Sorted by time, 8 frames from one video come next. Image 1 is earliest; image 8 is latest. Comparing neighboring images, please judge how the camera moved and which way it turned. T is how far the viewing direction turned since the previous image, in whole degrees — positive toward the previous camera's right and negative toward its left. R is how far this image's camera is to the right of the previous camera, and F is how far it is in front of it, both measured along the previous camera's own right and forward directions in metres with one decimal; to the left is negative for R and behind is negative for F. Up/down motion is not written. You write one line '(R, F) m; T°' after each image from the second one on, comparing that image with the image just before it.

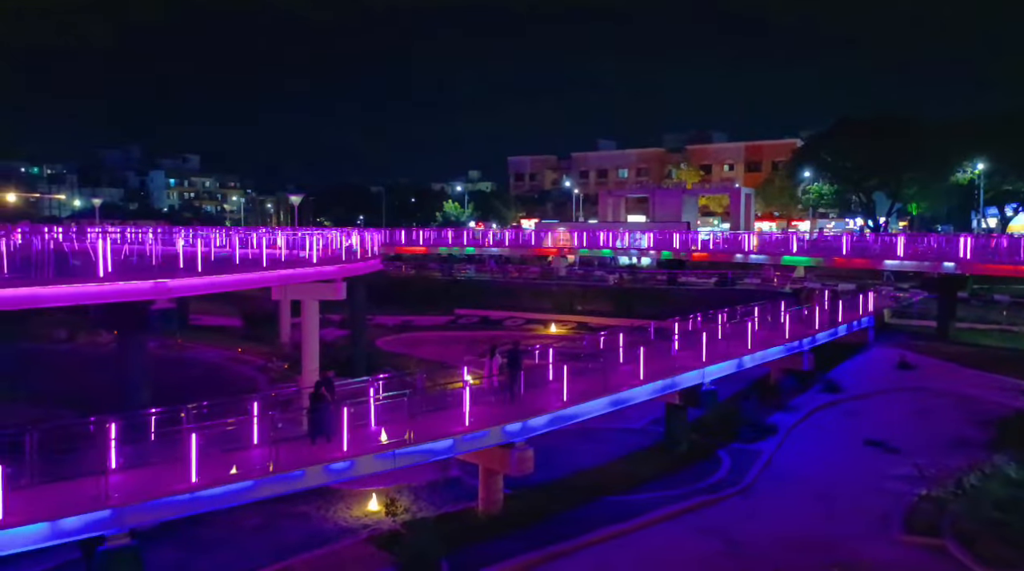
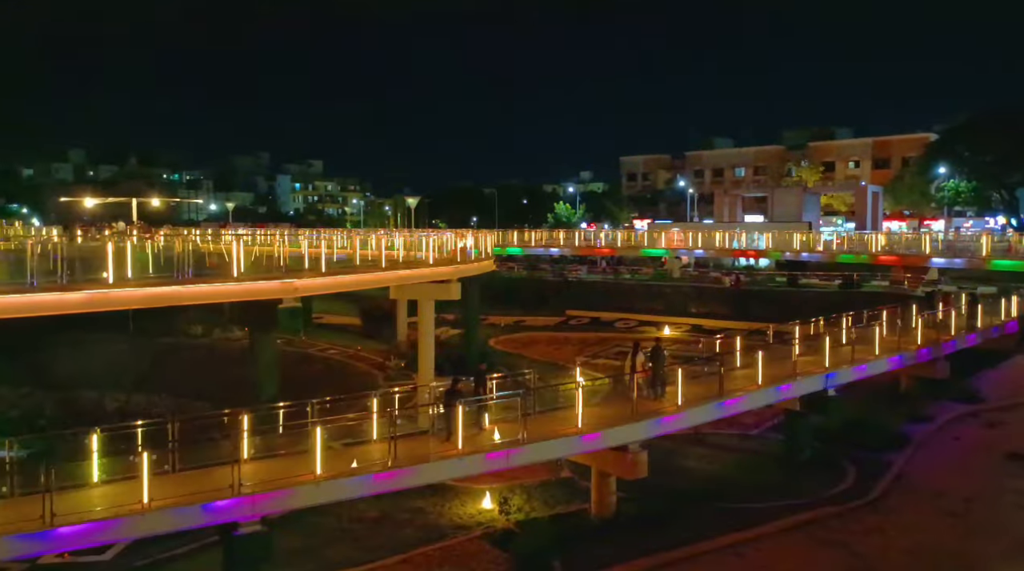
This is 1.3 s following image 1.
(-0.2, 0.0) m; -6°
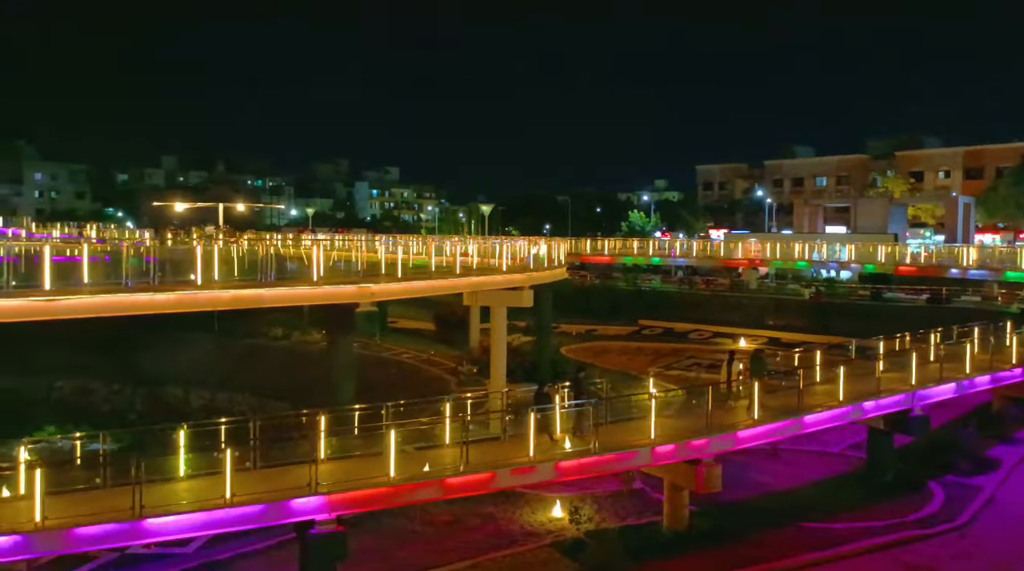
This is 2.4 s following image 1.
(-0.2, +0.1) m; -4°
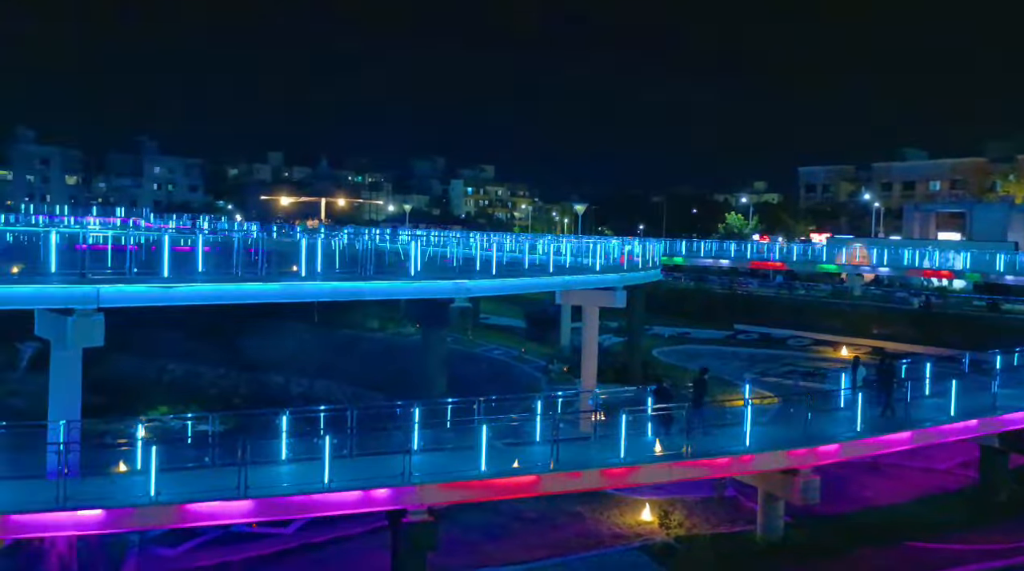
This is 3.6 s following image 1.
(-0.2, +0.2) m; -5°
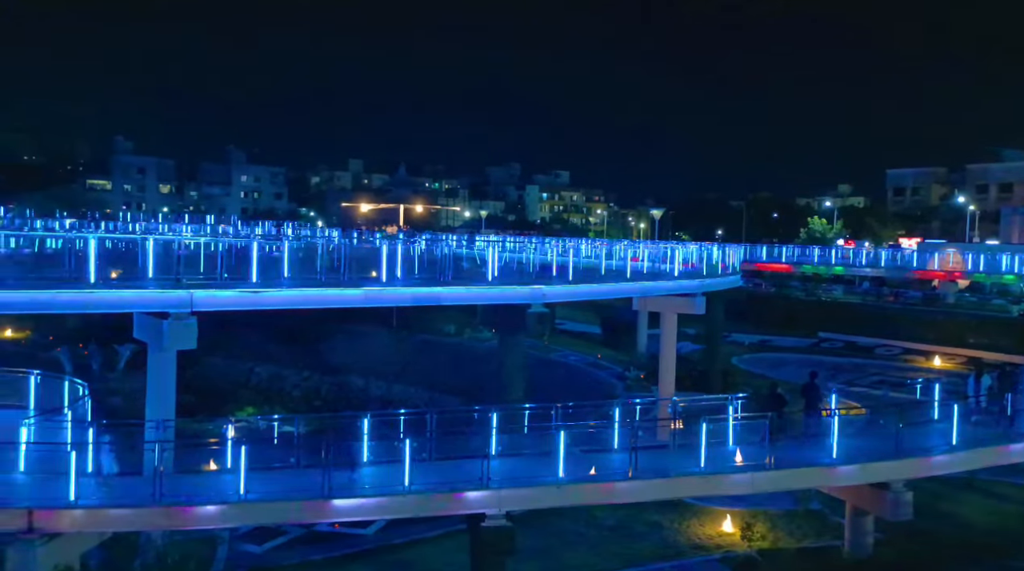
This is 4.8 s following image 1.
(-0.1, +0.2) m; -4°
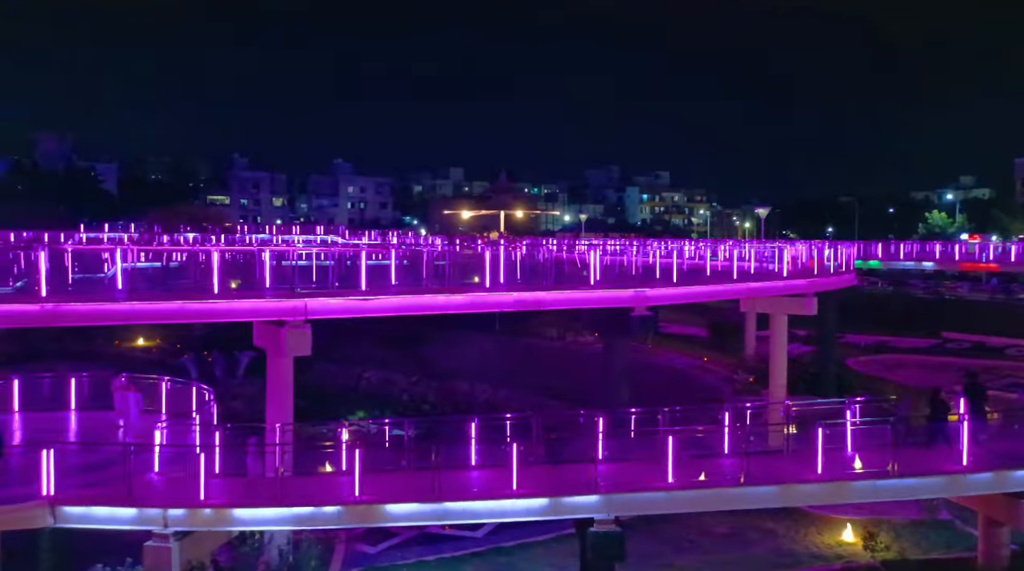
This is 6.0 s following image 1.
(-0.2, +0.4) m; -6°
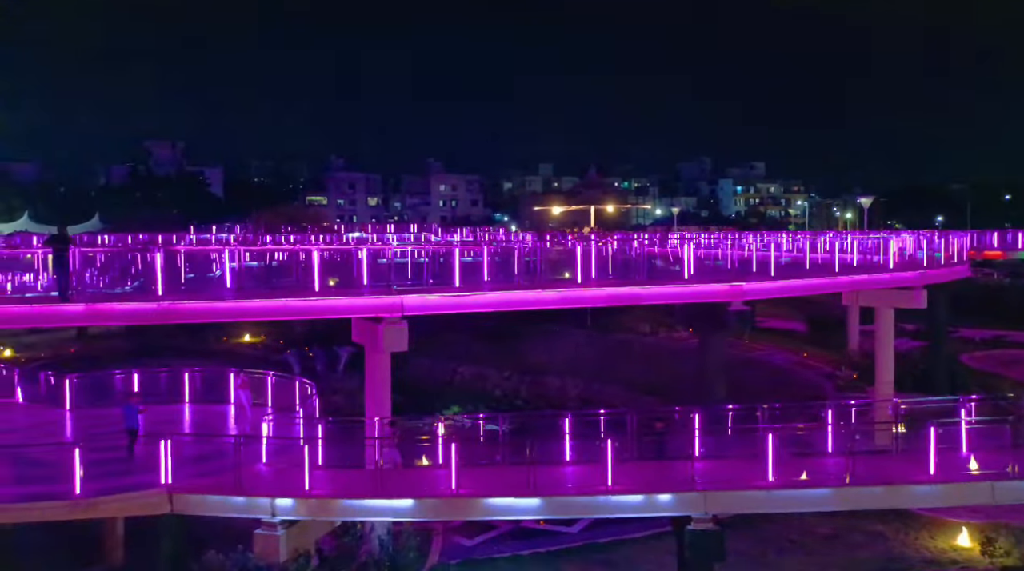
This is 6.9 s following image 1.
(-0.2, +0.4) m; -5°
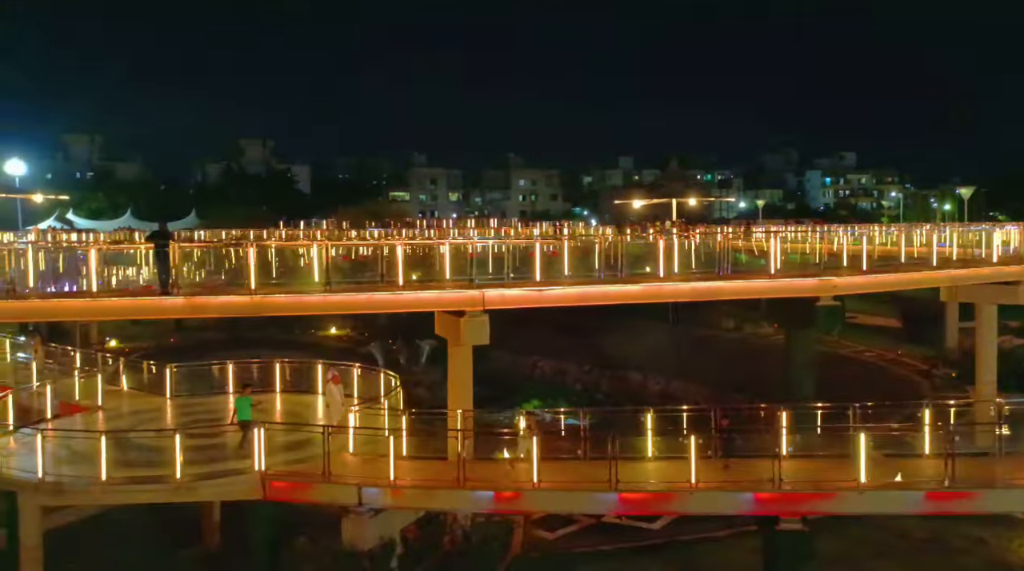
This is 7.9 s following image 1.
(-0.1, +0.5) m; -5°
